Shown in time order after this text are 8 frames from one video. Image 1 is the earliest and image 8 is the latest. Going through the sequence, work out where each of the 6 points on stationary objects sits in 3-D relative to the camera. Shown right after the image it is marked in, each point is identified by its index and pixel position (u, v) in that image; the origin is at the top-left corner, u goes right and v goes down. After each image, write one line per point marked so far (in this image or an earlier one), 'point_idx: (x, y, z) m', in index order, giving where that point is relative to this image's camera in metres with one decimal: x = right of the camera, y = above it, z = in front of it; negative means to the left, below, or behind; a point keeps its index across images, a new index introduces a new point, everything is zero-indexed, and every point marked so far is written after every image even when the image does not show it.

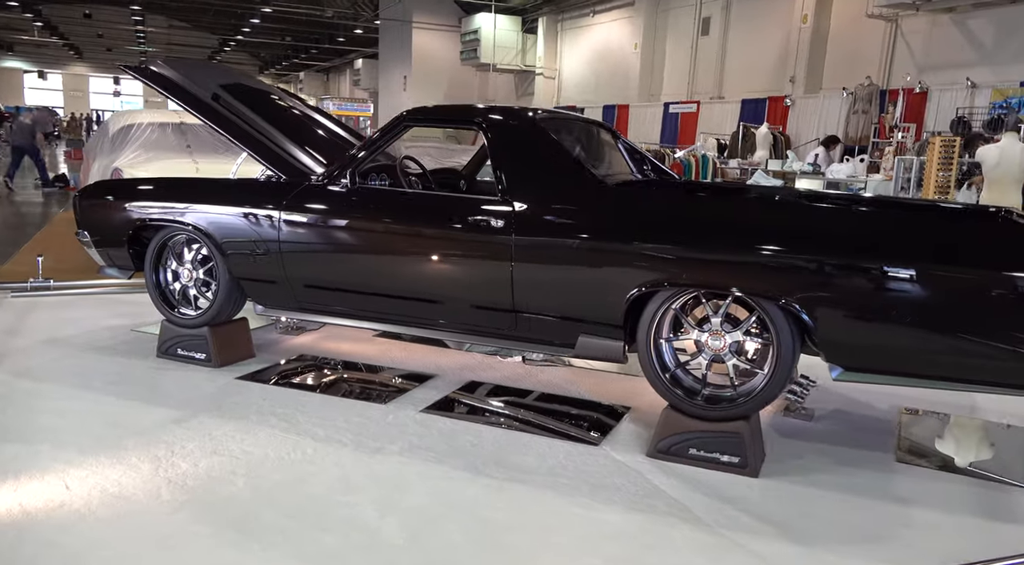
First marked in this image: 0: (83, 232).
0: (-2.5, +0.3, +4.0) m
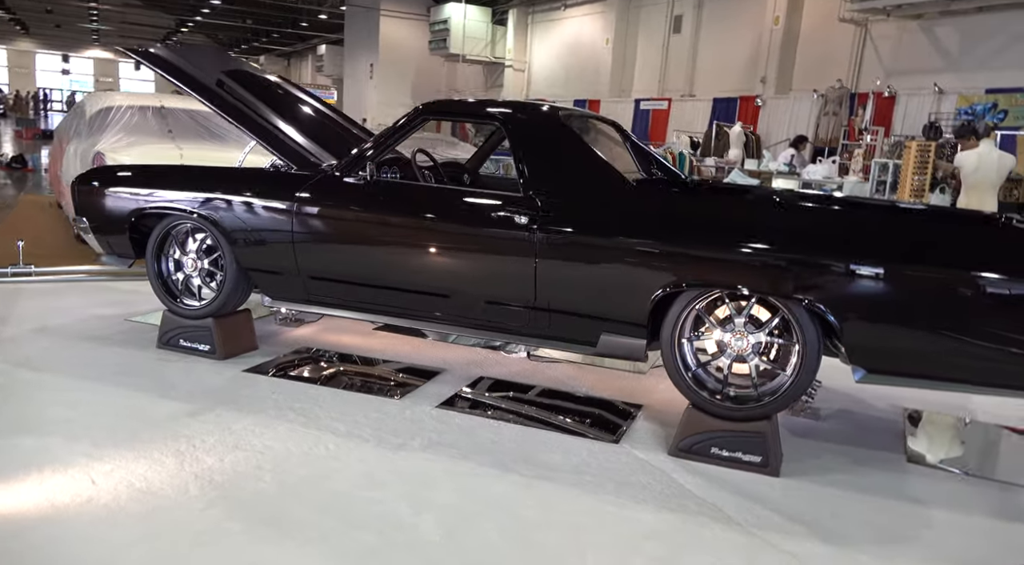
0: (-2.4, +0.4, +3.9) m
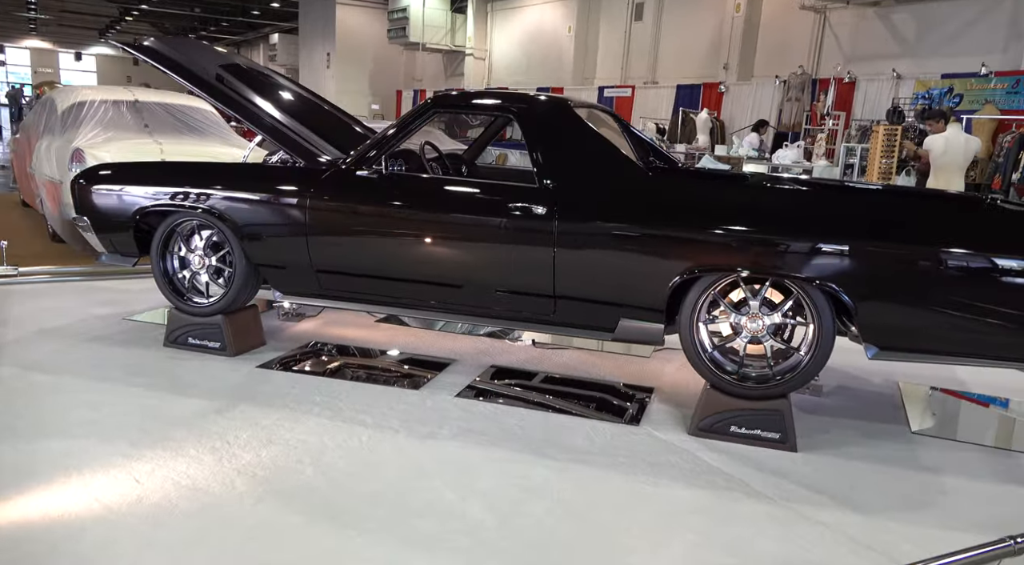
0: (-2.4, +0.4, +3.8) m
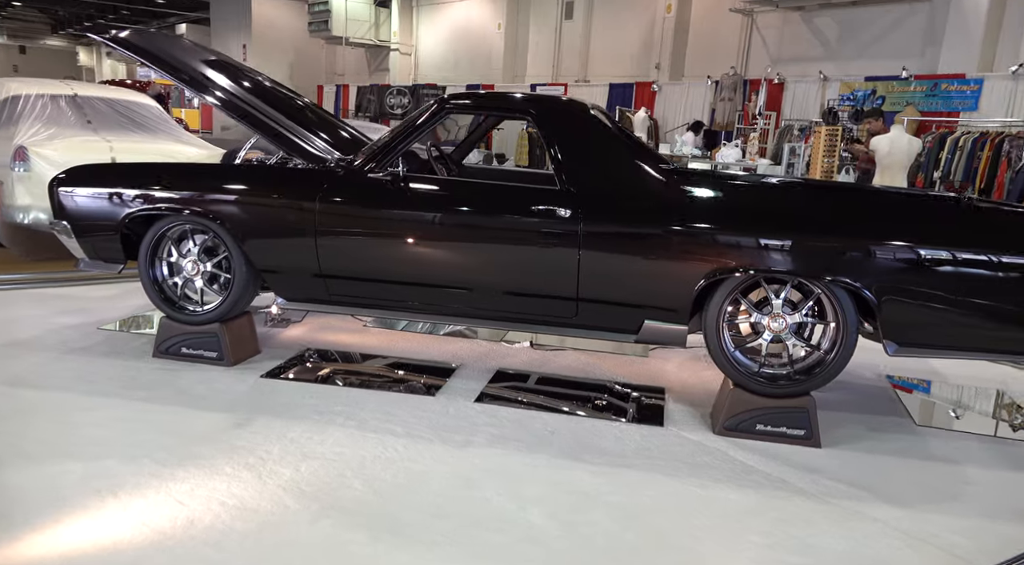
0: (-2.3, +0.3, +3.6) m
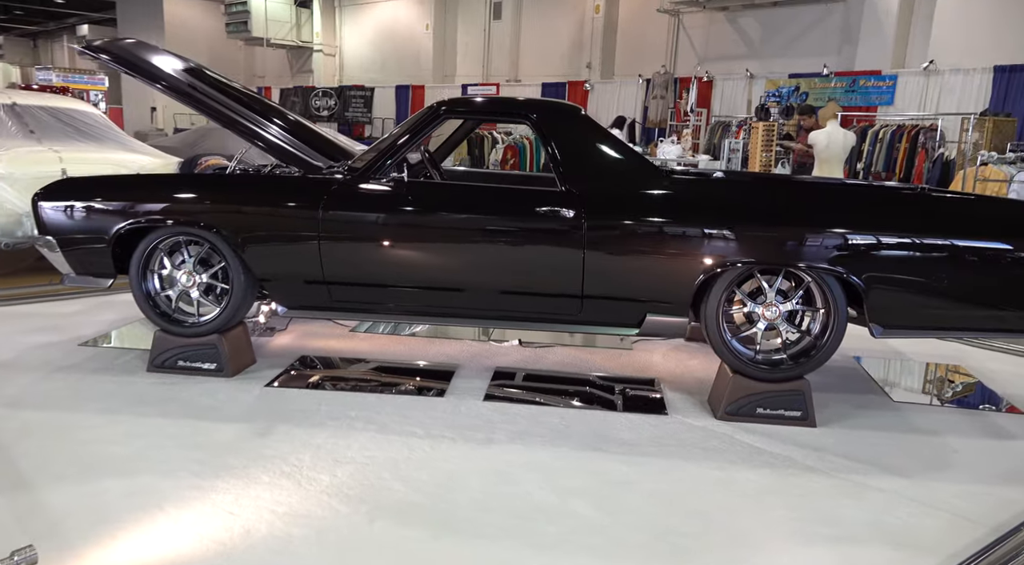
0: (-2.3, +0.2, +3.5) m
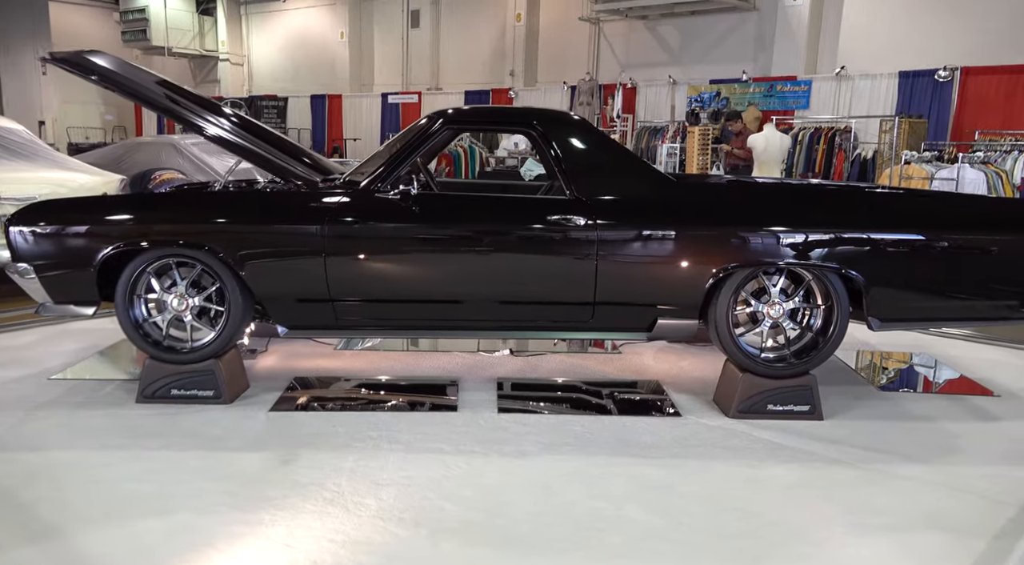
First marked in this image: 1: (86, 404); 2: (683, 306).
0: (-2.3, +0.1, +3.2) m
1: (-2.0, -0.6, +3.3) m
2: (+0.8, -0.1, +3.2) m
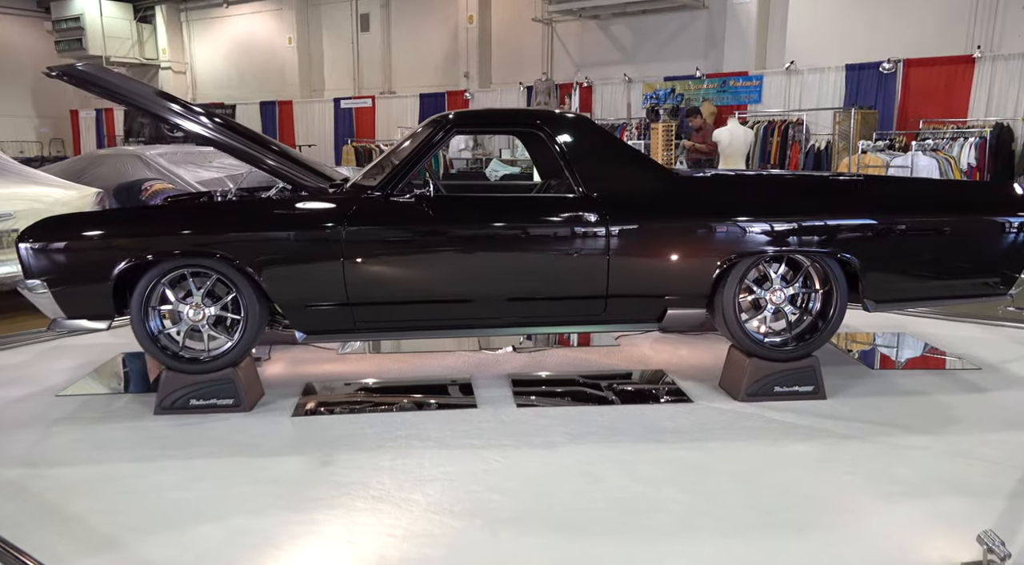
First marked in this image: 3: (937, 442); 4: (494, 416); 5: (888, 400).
0: (-2.2, 0.0, +3.2) m
1: (-1.9, -0.6, +3.2) m
2: (+0.9, -0.1, +3.4) m
3: (+1.7, -0.6, +2.8) m
4: (-0.1, -0.6, +3.2) m
5: (+1.8, -0.6, +3.3) m
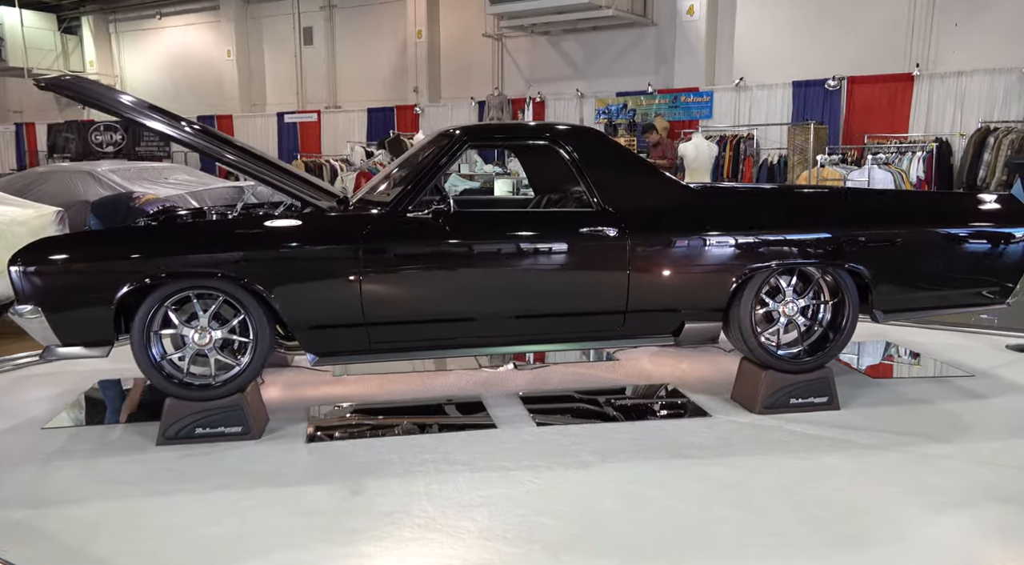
0: (-2.2, -0.1, +3.0) m
1: (-1.8, -0.7, +3.0) m
2: (+0.9, -0.1, +3.4) m
3: (+1.8, -0.7, +2.8) m
4: (0.0, -0.7, +3.1) m
5: (+1.9, -0.6, +3.4) m
